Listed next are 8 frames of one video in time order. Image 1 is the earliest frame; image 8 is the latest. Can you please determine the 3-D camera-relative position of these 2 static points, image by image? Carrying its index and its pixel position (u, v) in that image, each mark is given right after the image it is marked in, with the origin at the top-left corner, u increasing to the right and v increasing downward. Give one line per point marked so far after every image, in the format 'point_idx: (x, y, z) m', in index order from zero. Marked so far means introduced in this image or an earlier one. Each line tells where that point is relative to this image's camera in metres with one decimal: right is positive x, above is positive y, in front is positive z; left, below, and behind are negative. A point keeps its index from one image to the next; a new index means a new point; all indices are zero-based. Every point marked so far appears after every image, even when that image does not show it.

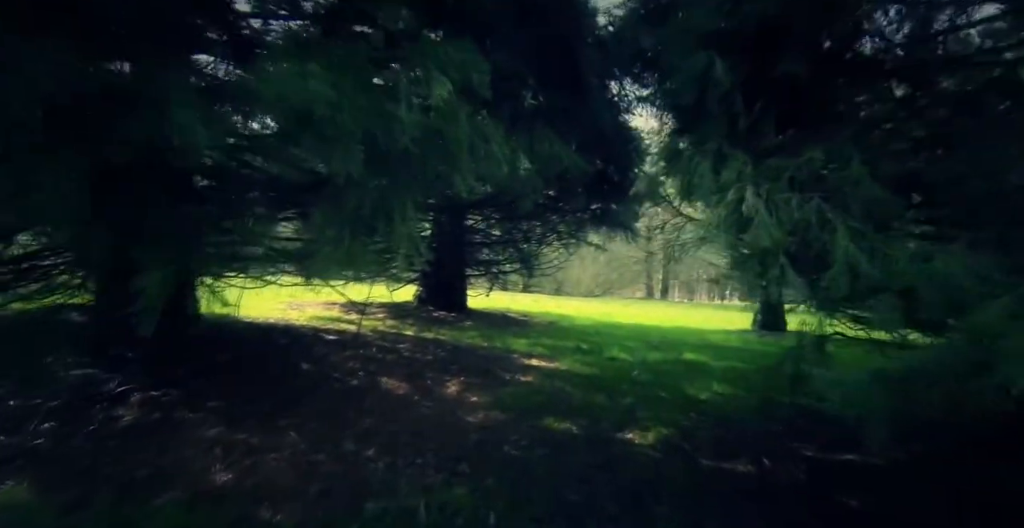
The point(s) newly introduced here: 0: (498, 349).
0: (-0.1, -0.9, +5.9) m
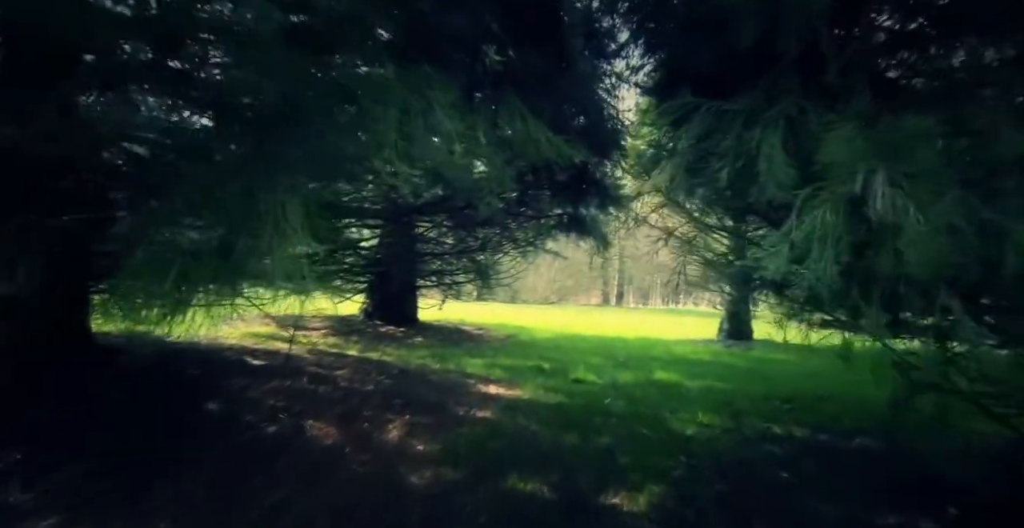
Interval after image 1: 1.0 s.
0: (-0.5, -1.0, +5.2) m
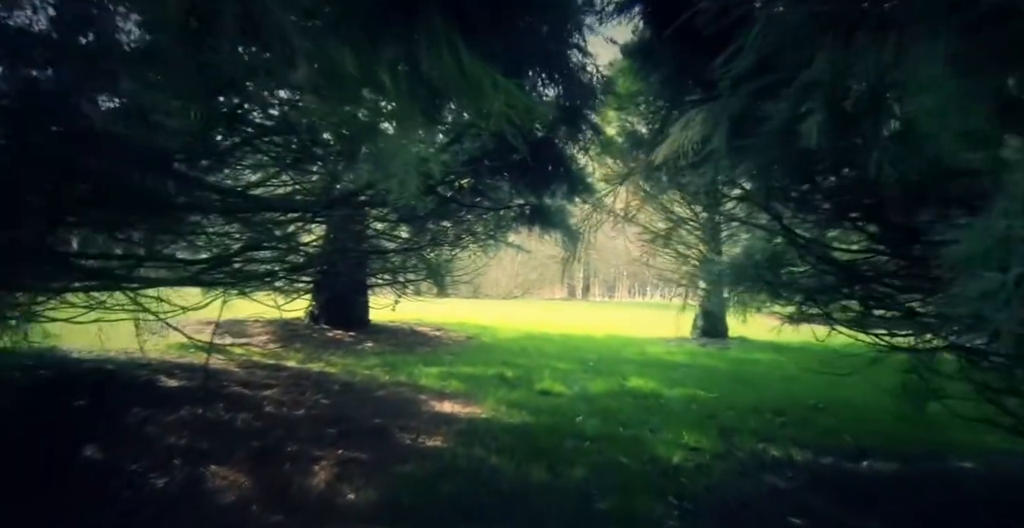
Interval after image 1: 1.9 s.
0: (-0.9, -1.0, +4.6) m
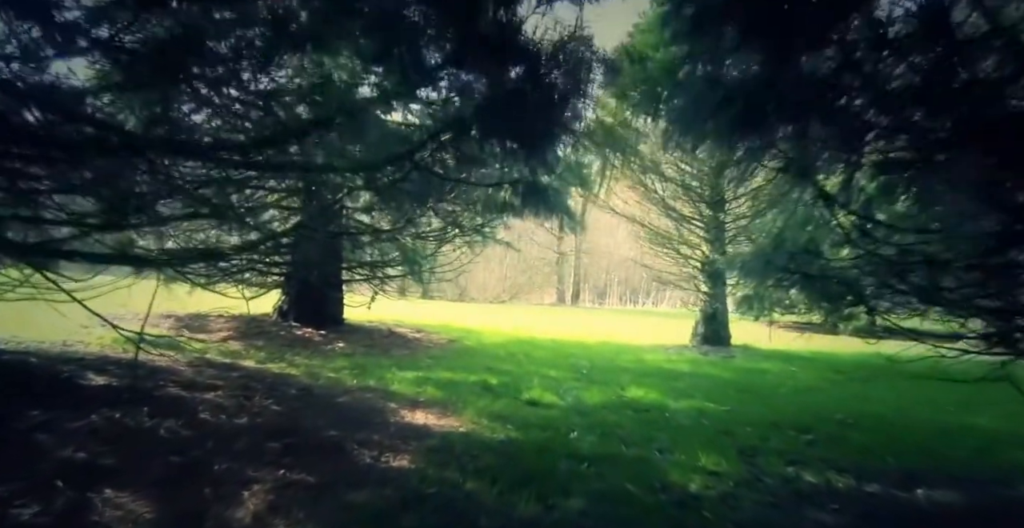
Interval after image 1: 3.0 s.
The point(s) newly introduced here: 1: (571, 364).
0: (-1.0, -0.9, +4.1) m
1: (+0.5, -0.8, +4.6) m
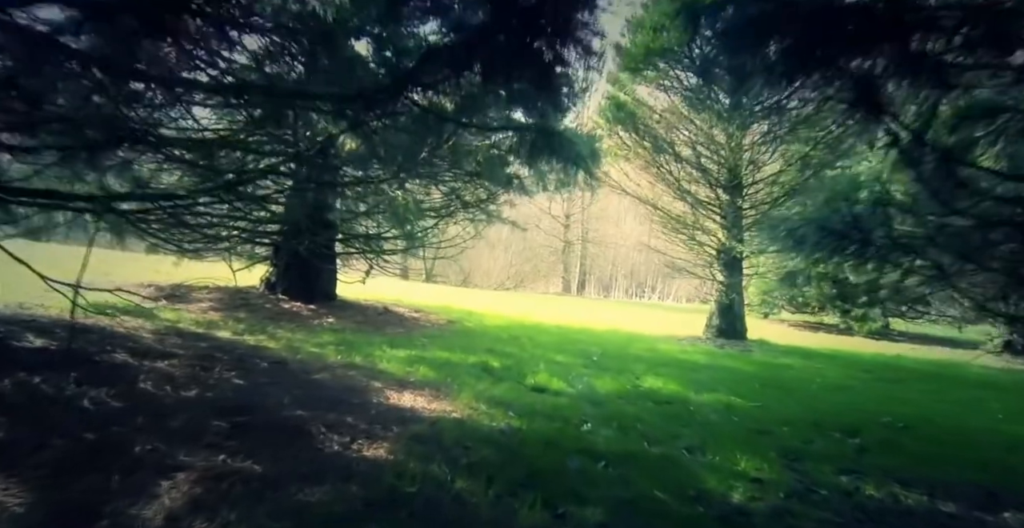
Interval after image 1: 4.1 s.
0: (-1.0, -0.7, +3.6) m
1: (+0.5, -0.6, +4.1) m
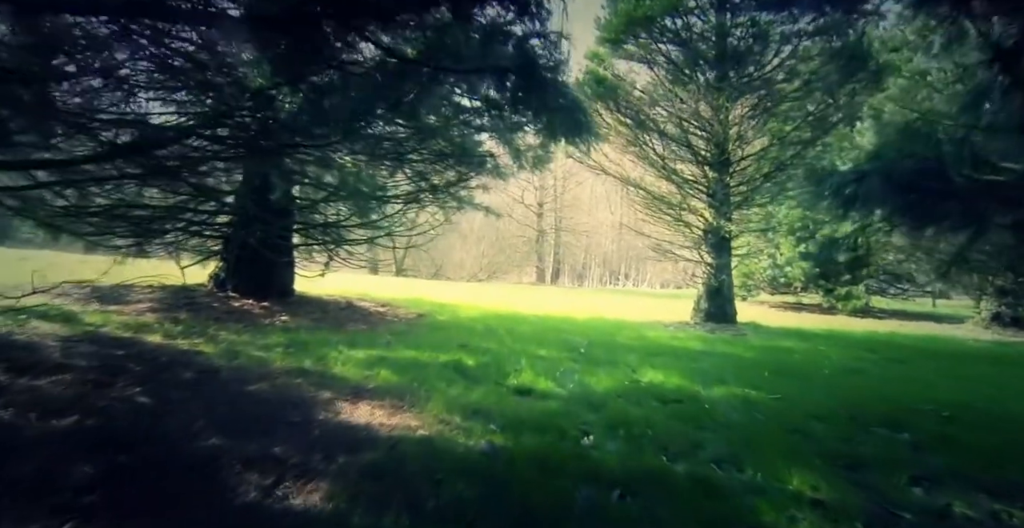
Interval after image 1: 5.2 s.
0: (-1.1, -0.6, +3.0) m
1: (+0.4, -0.5, +3.6) m
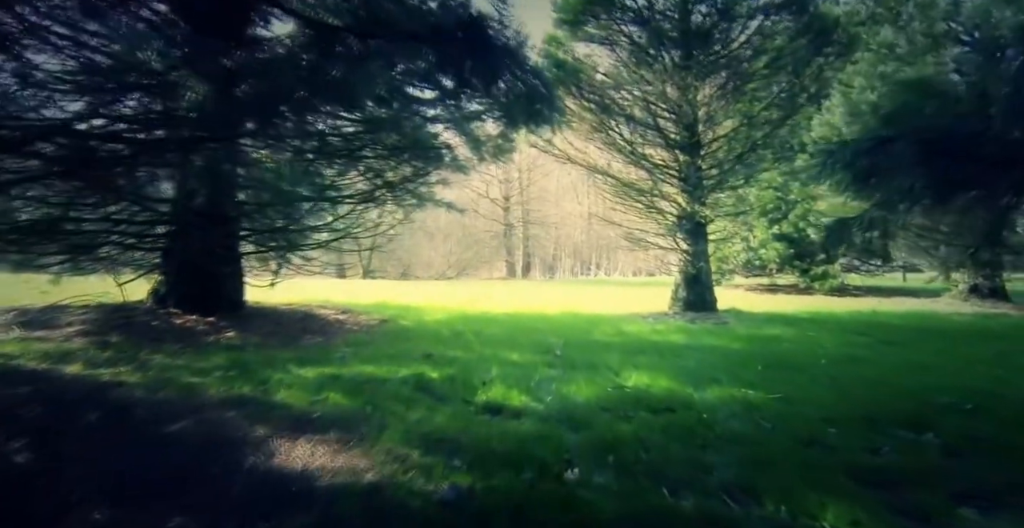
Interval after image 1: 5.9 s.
0: (-1.2, -0.7, +2.6) m
1: (+0.2, -0.5, +3.3) m
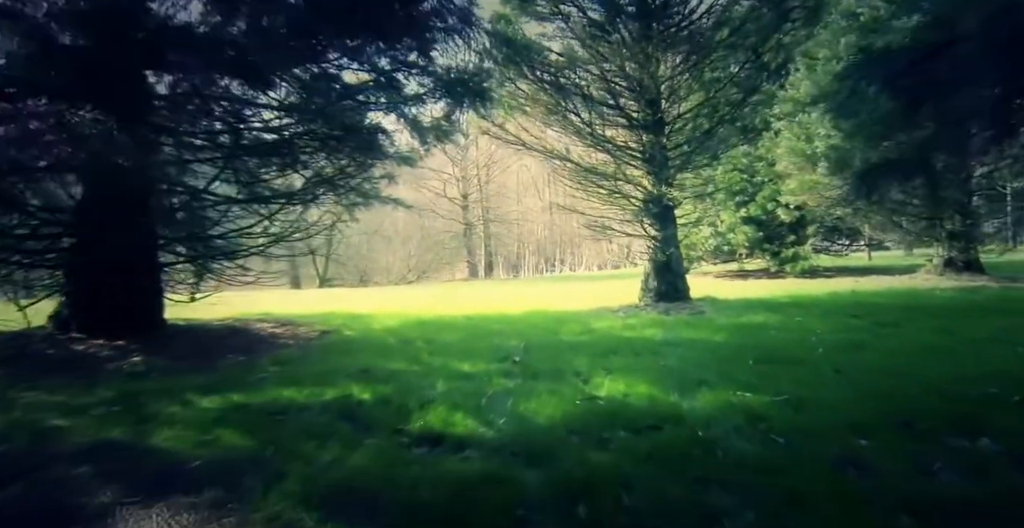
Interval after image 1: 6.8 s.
0: (-1.4, -0.7, +1.9) m
1: (-0.1, -0.4, +2.7) m
